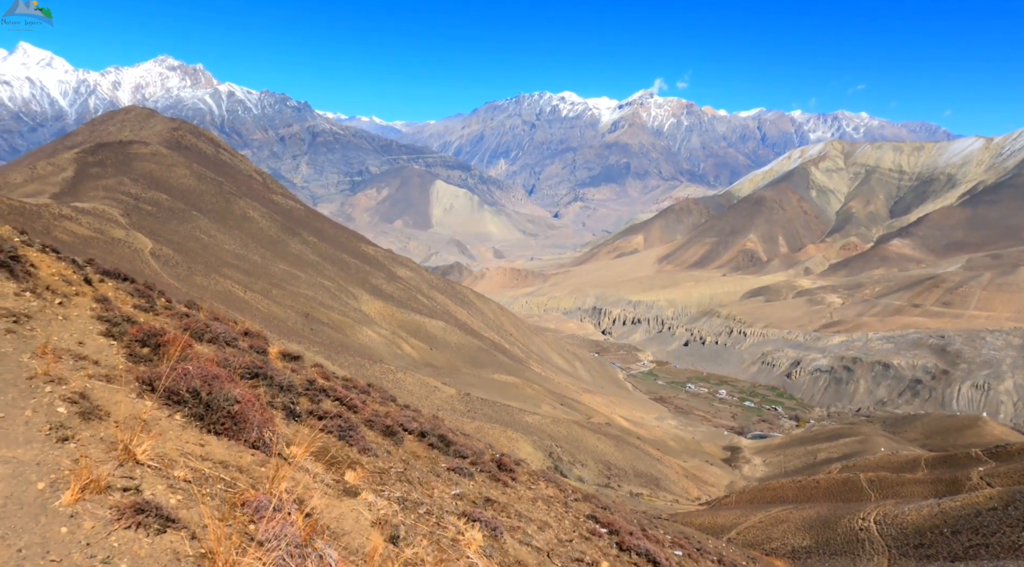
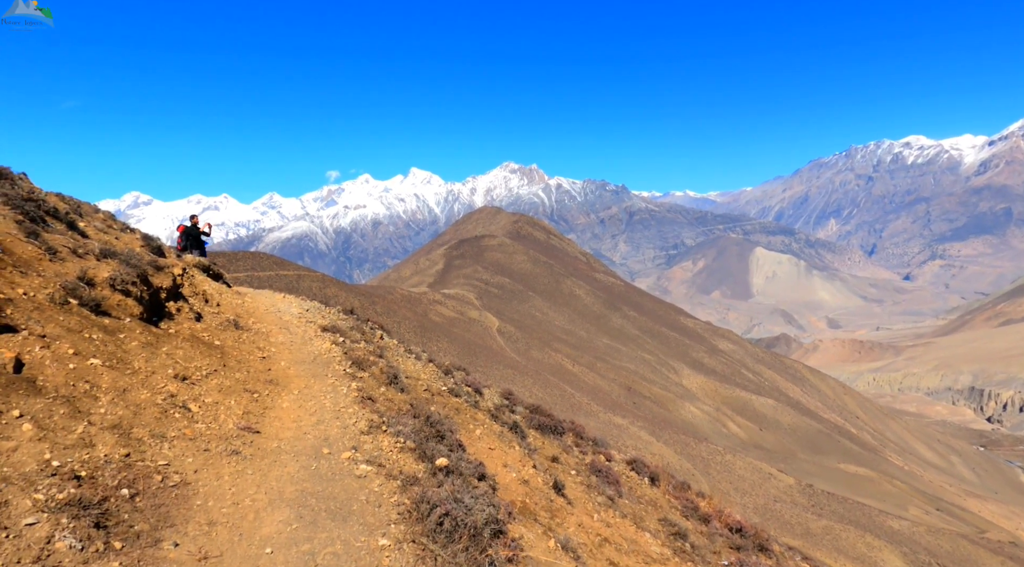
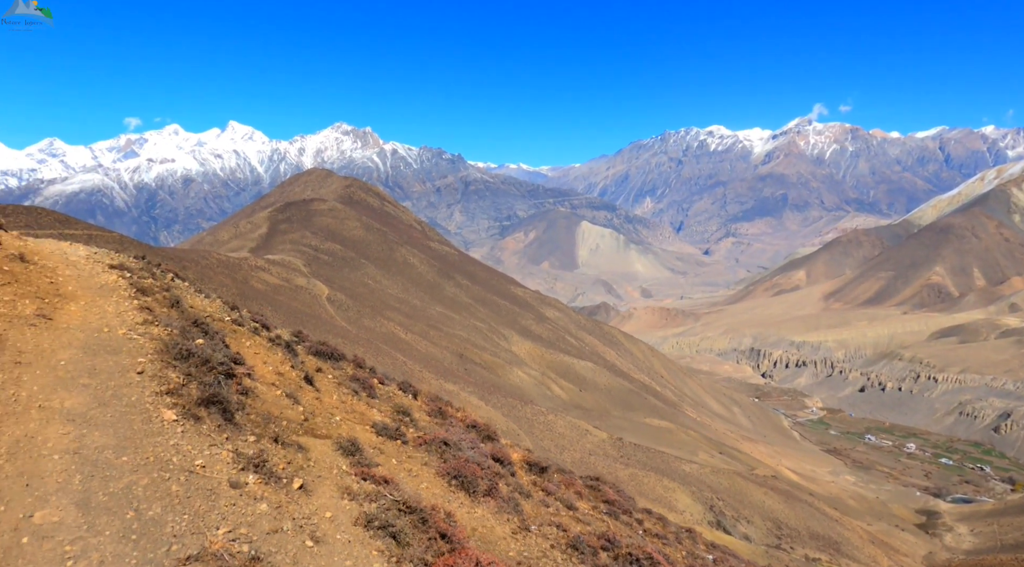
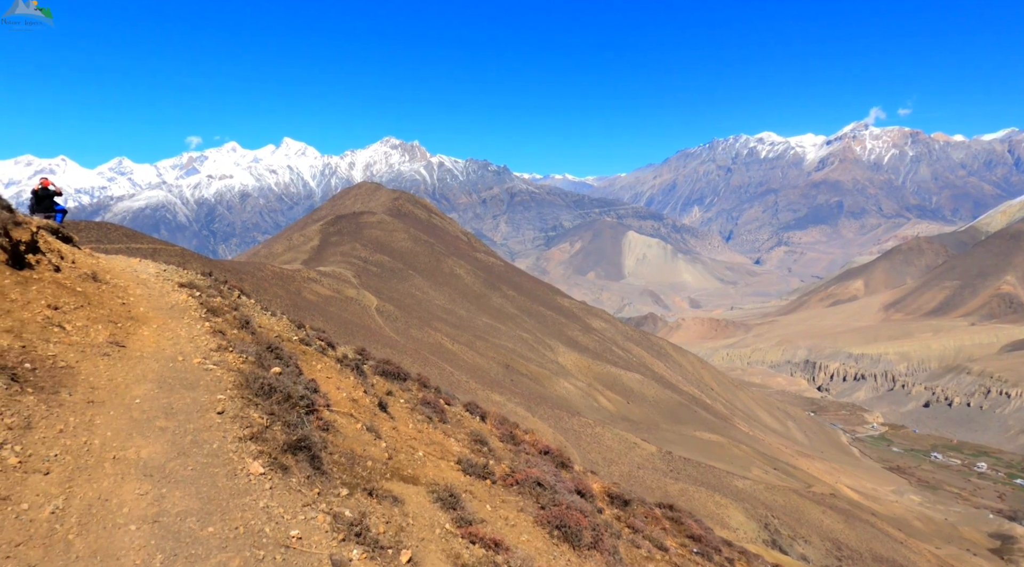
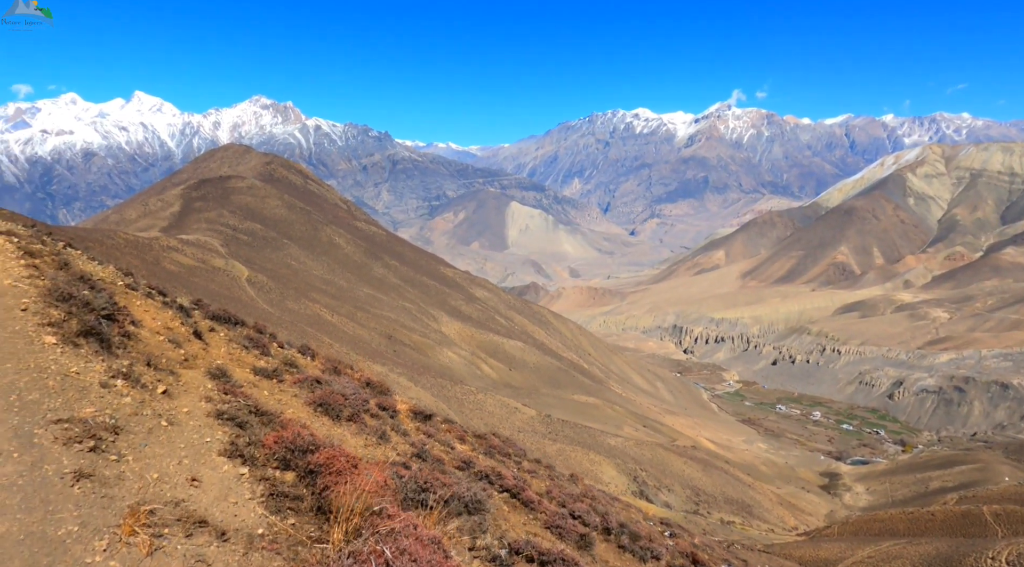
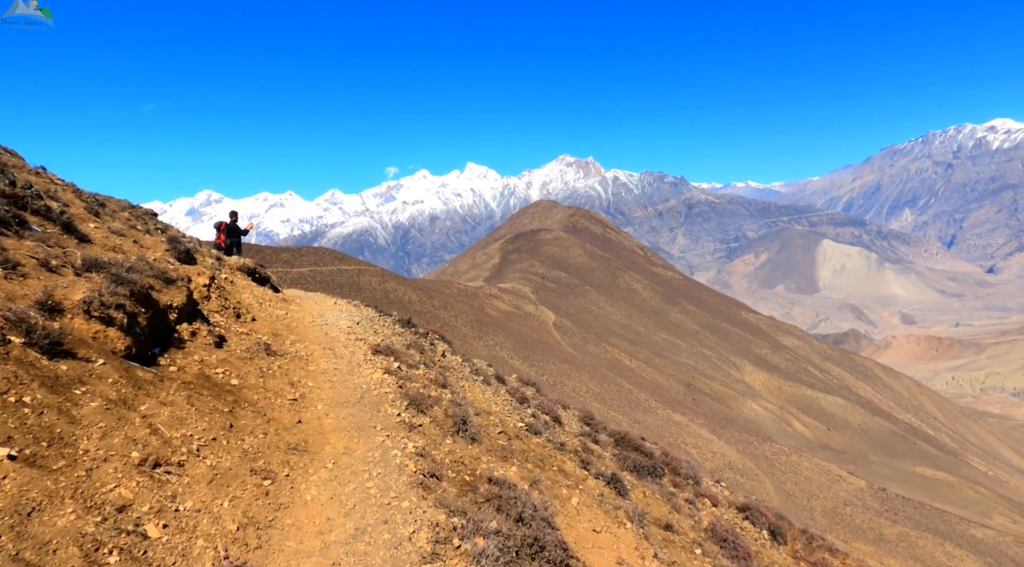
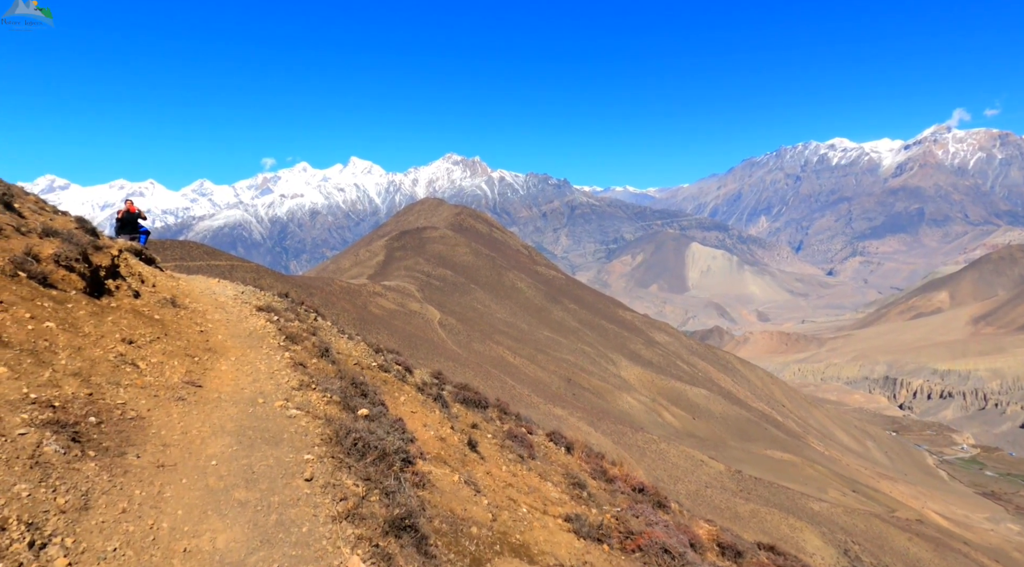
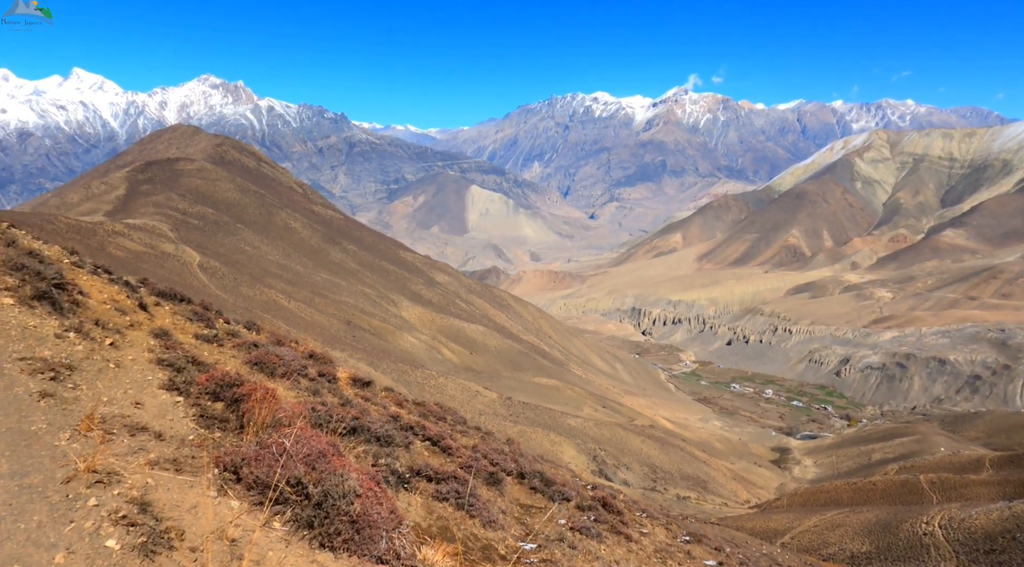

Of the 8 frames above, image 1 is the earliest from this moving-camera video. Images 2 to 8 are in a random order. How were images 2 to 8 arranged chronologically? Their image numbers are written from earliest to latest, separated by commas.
8, 5, 3, 4, 7, 2, 6
